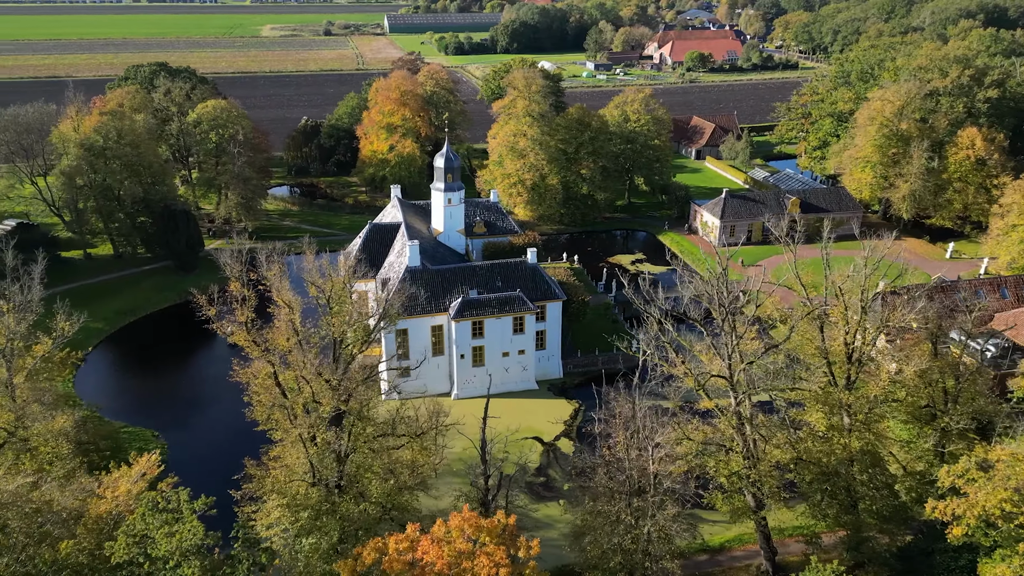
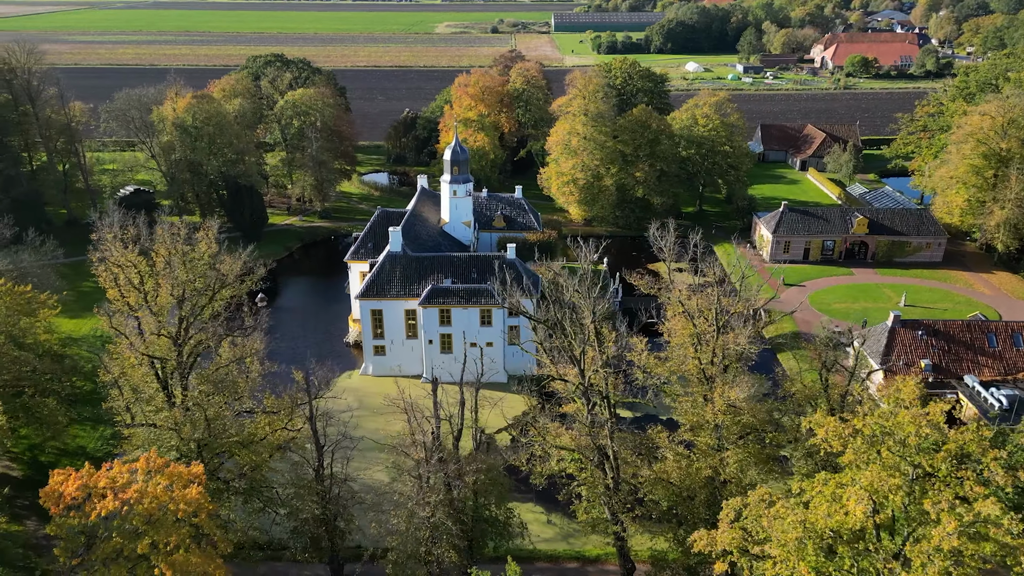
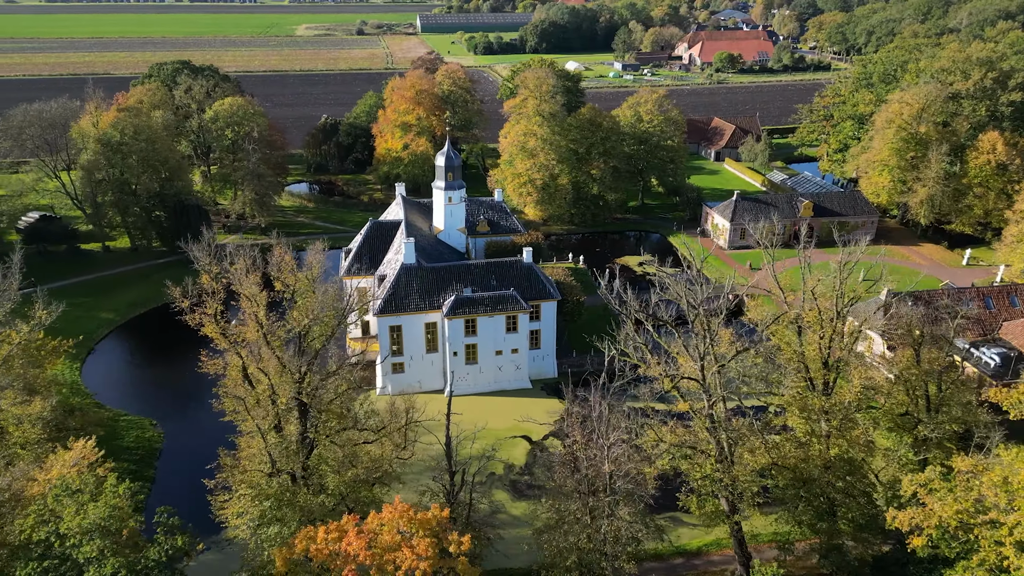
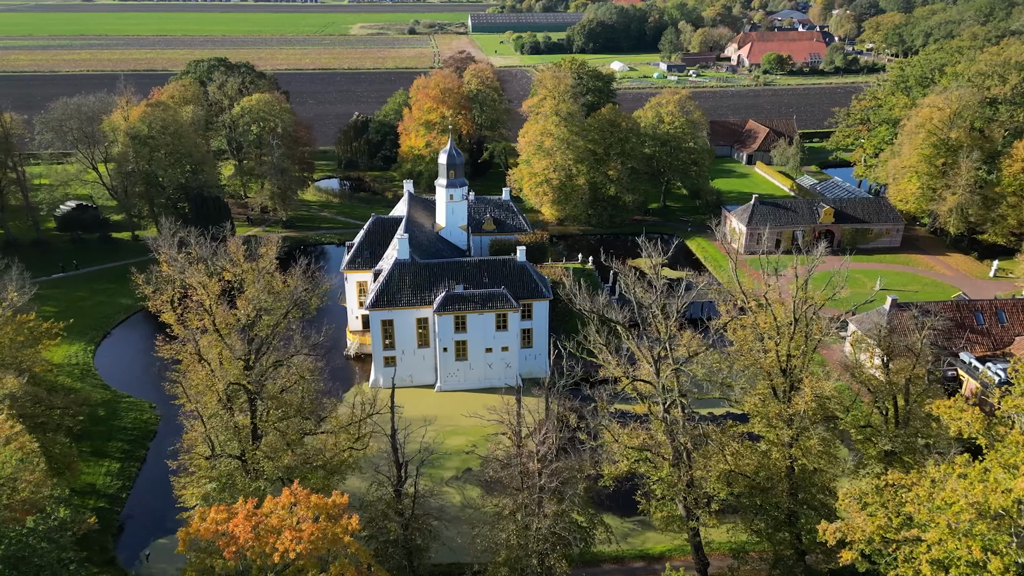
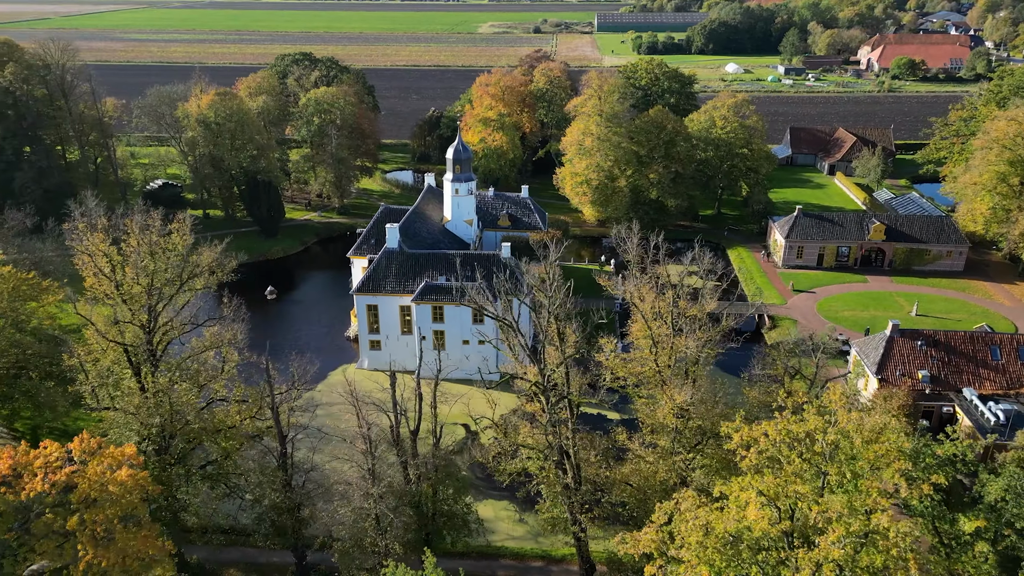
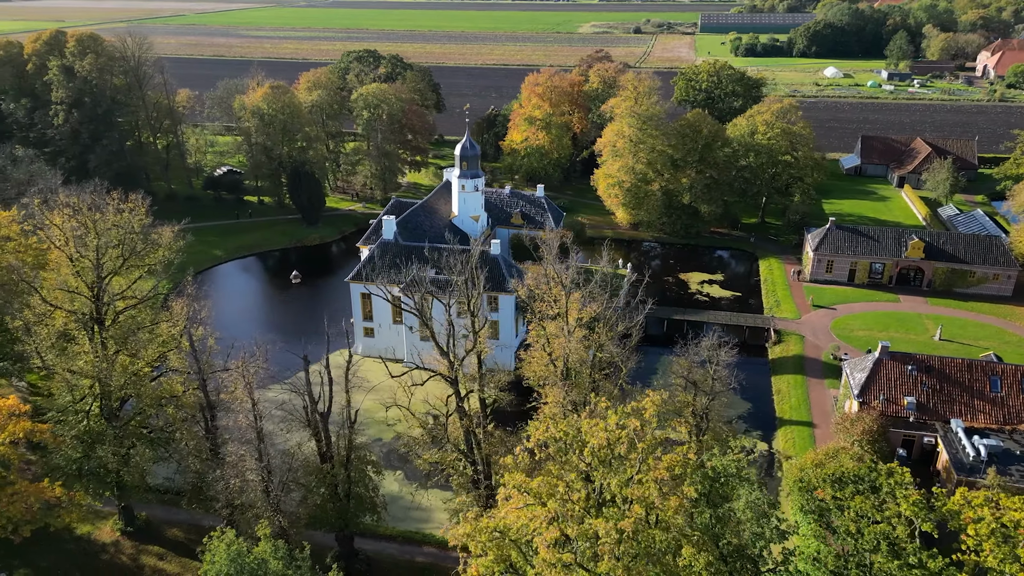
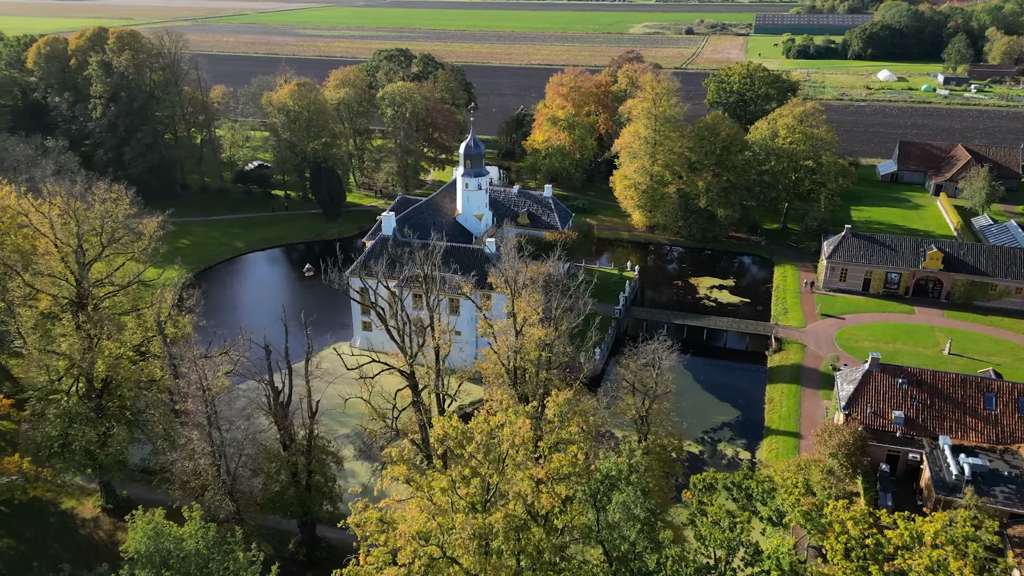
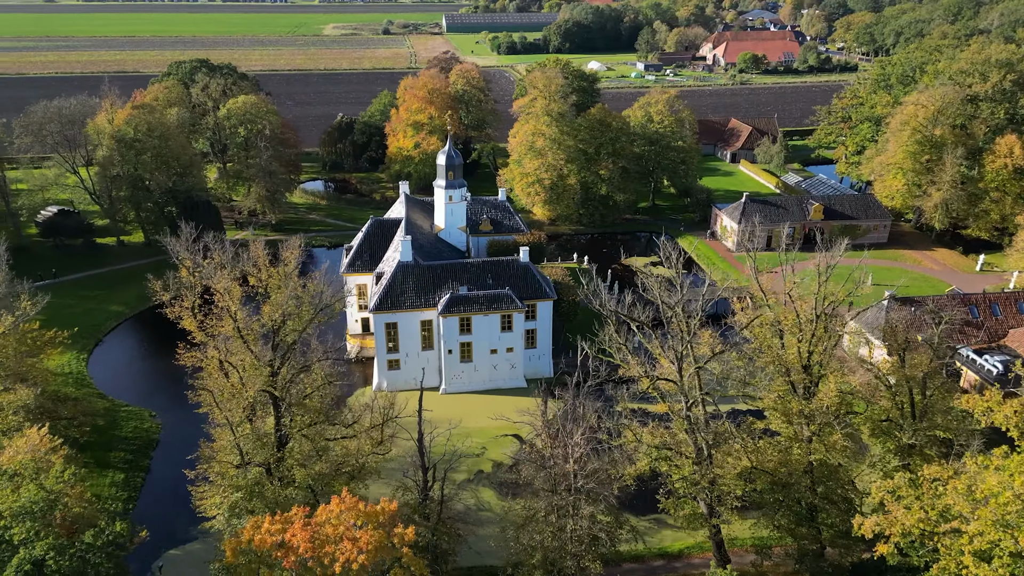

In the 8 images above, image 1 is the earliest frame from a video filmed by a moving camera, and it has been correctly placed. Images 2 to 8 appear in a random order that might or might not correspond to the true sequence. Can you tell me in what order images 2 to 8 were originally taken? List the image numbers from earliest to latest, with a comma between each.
3, 8, 4, 2, 5, 6, 7
